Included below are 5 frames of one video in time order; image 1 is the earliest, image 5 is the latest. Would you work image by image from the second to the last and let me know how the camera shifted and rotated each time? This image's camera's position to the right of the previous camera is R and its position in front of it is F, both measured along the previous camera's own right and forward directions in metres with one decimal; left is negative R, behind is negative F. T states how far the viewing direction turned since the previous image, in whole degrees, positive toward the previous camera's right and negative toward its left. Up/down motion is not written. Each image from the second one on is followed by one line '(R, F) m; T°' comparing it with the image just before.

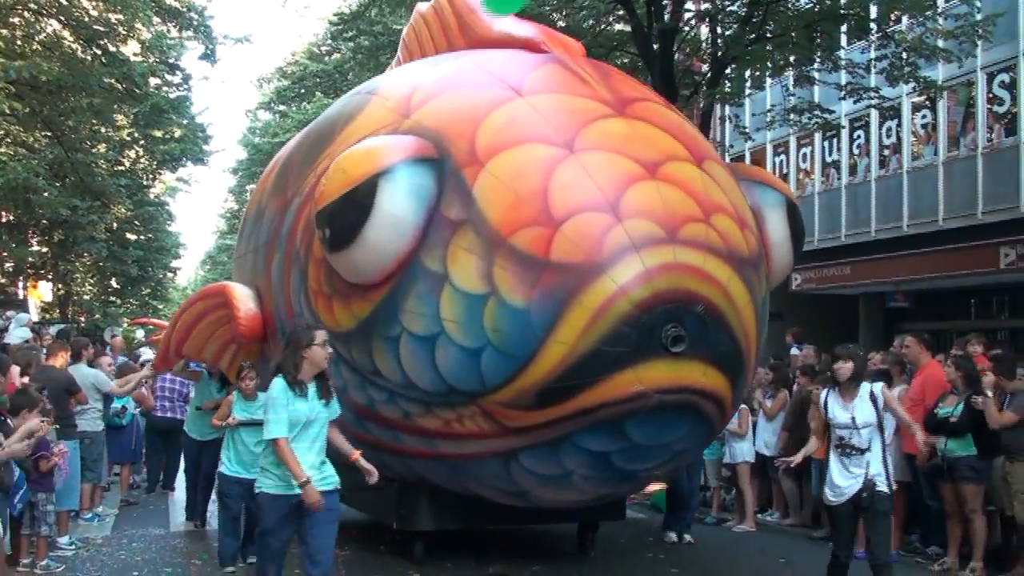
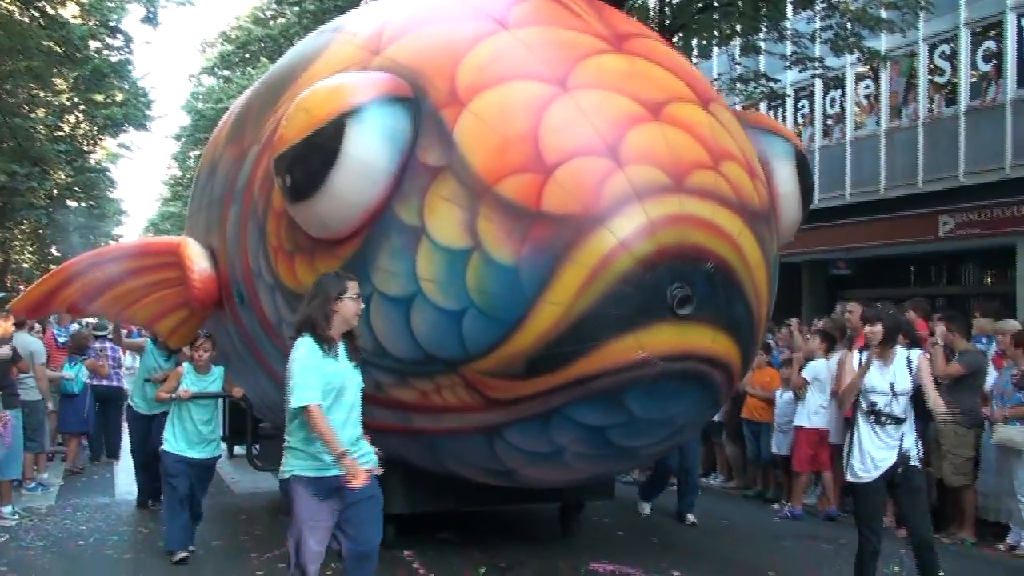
(-0.1, +0.5) m; +3°
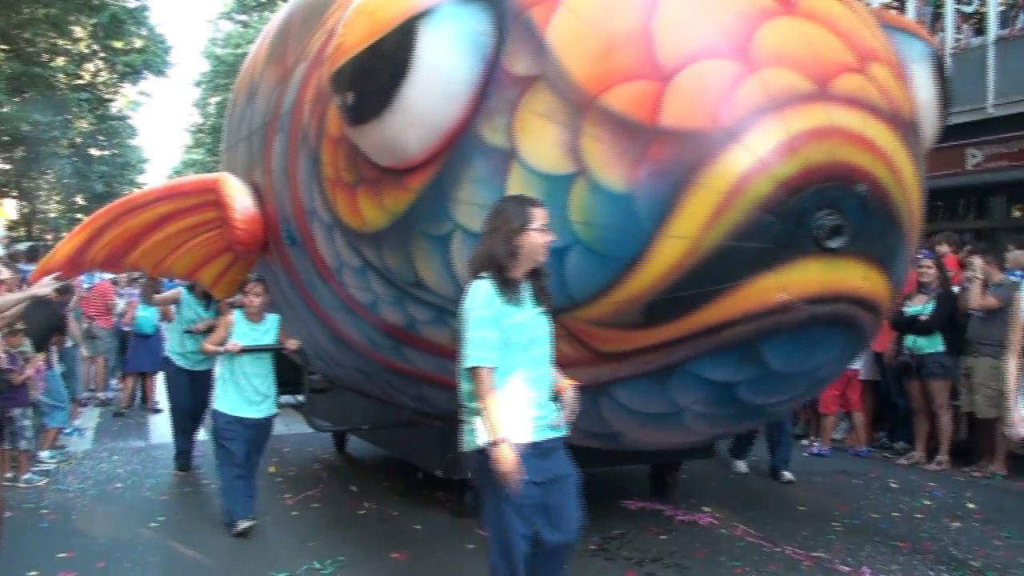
(-0.2, +0.6) m; -1°
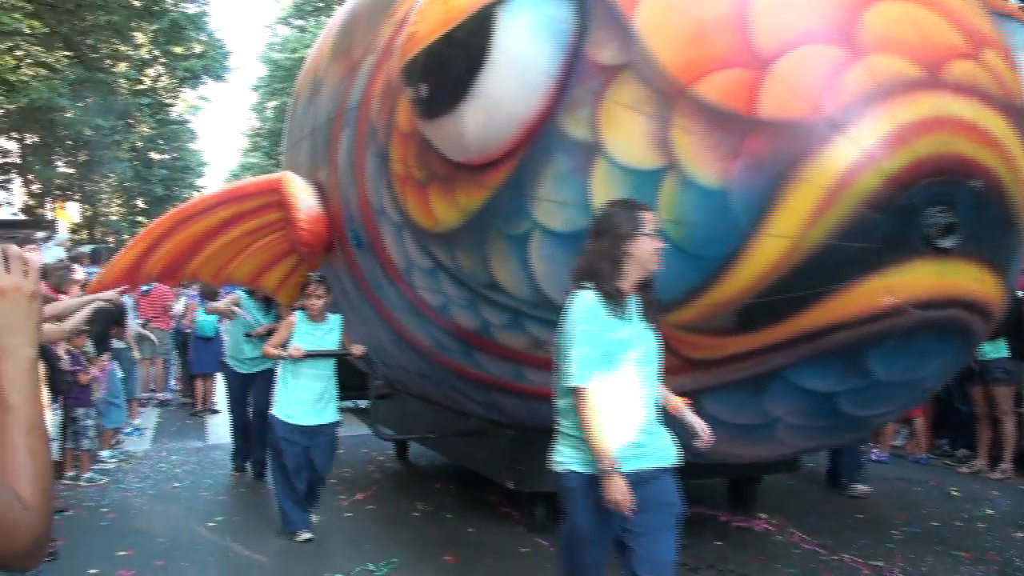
(-0.1, +0.2) m; -3°
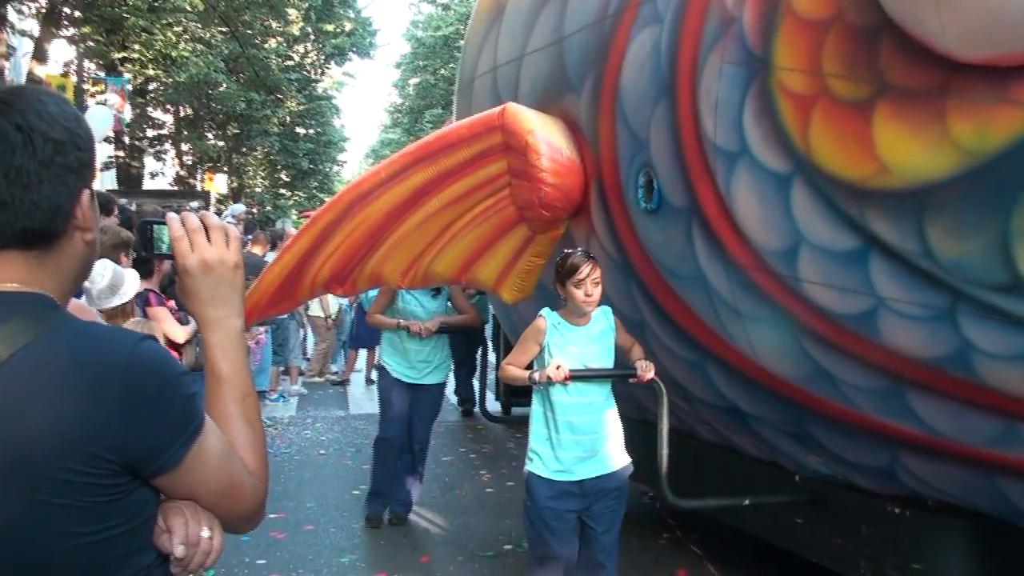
(-0.8, +0.8) m; -7°
